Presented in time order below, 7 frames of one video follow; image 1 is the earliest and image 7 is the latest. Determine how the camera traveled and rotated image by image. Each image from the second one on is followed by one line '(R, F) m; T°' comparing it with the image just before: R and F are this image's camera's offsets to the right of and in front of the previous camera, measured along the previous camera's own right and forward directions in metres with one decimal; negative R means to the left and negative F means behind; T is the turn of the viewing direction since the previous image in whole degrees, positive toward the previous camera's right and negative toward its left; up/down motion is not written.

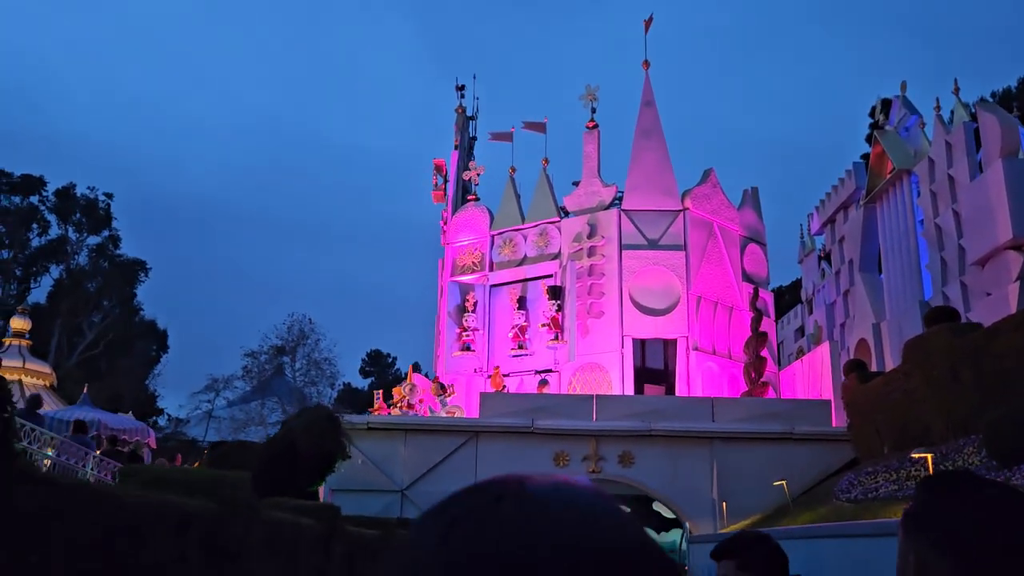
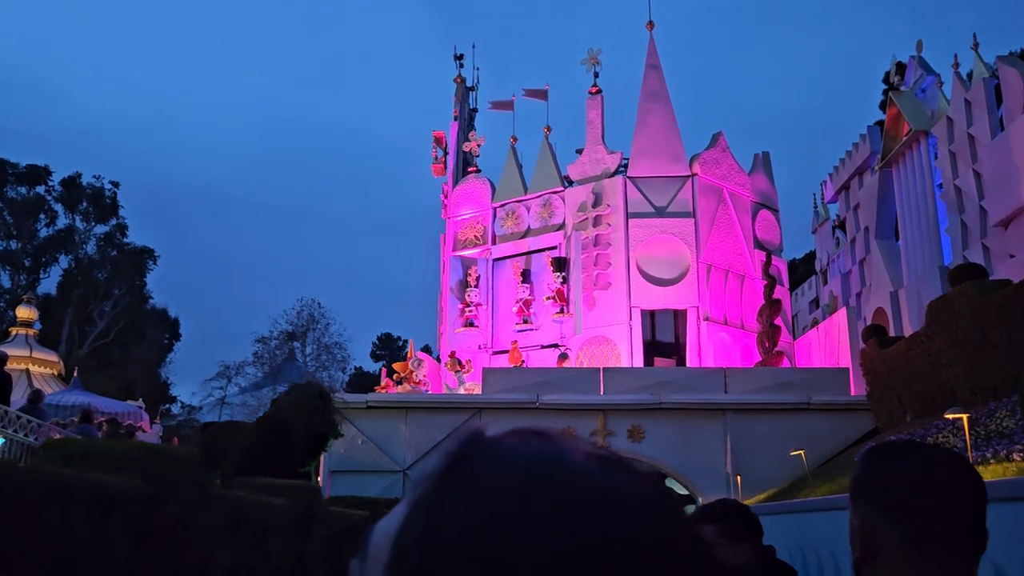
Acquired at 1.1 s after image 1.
(+0.2, +0.6) m; -1°
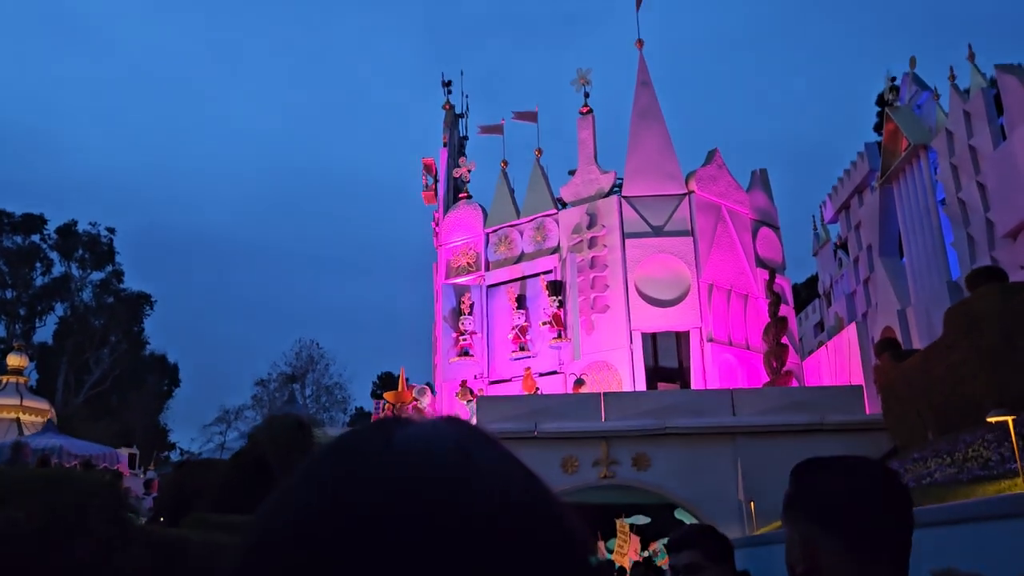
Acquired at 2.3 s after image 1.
(+0.1, +0.7) m; 0°
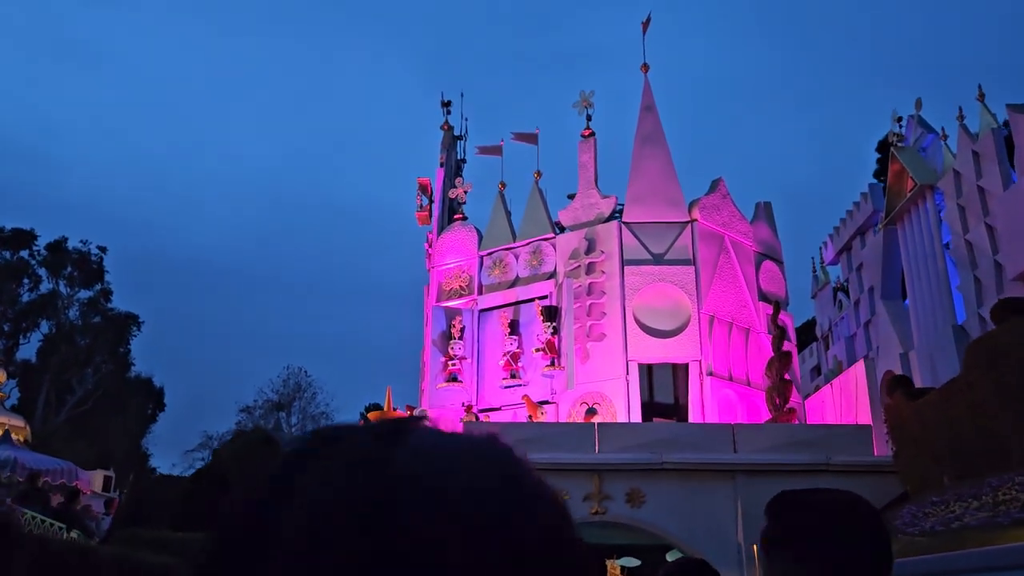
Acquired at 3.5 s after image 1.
(0.0, +0.7) m; 0°
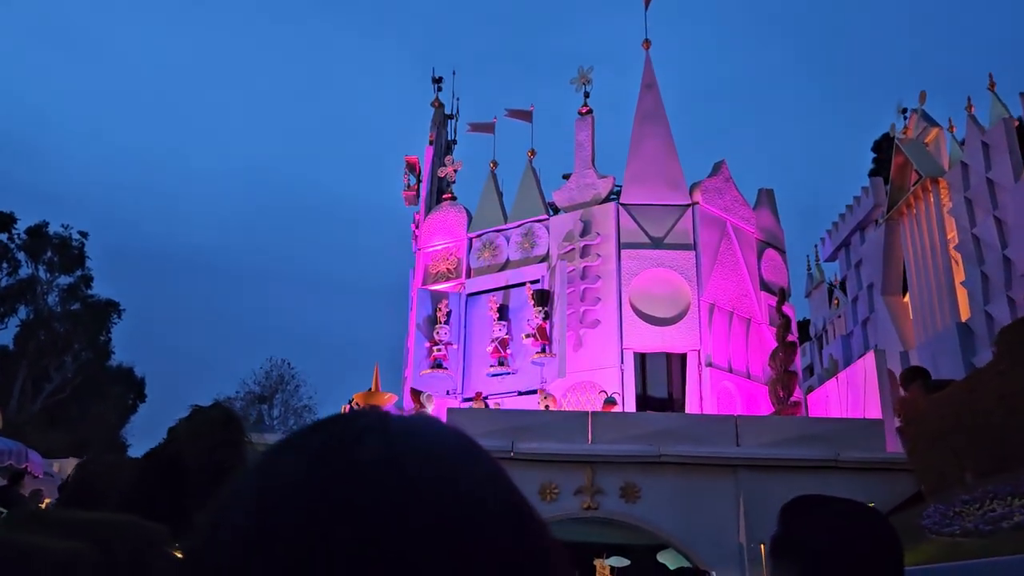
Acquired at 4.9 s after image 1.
(0.0, +0.9) m; +1°
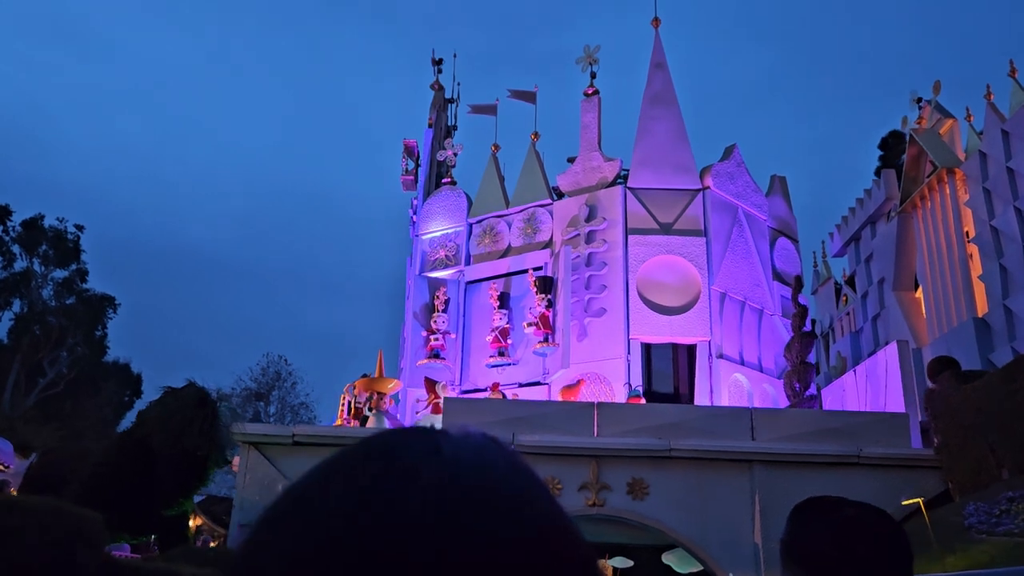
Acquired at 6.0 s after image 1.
(0.0, +0.8) m; 0°
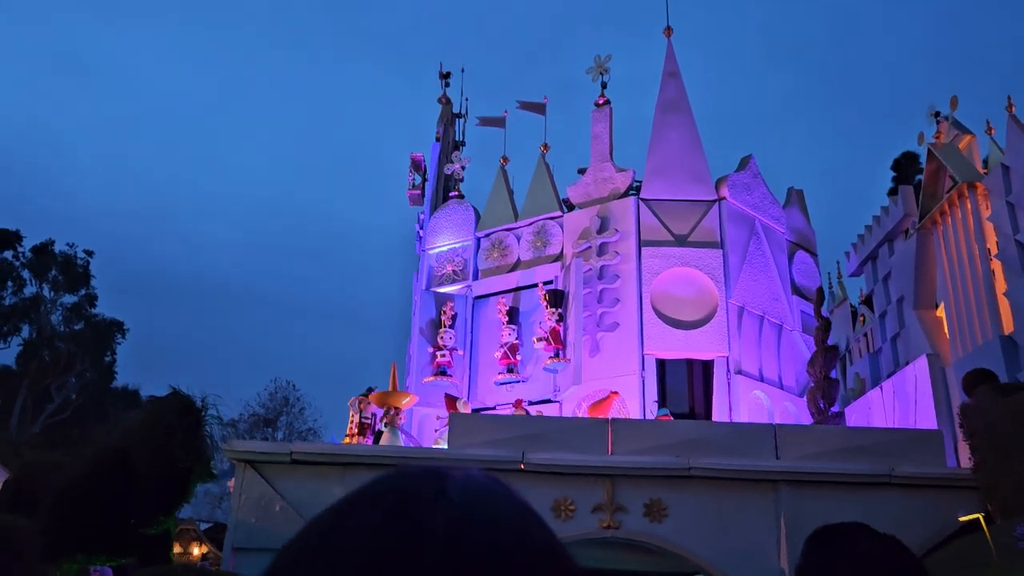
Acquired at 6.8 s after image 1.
(0.0, +0.6) m; -1°
